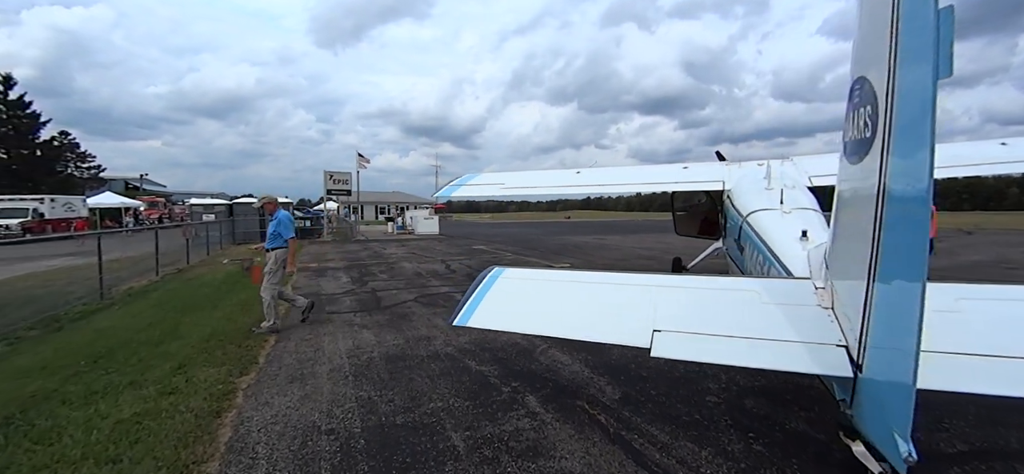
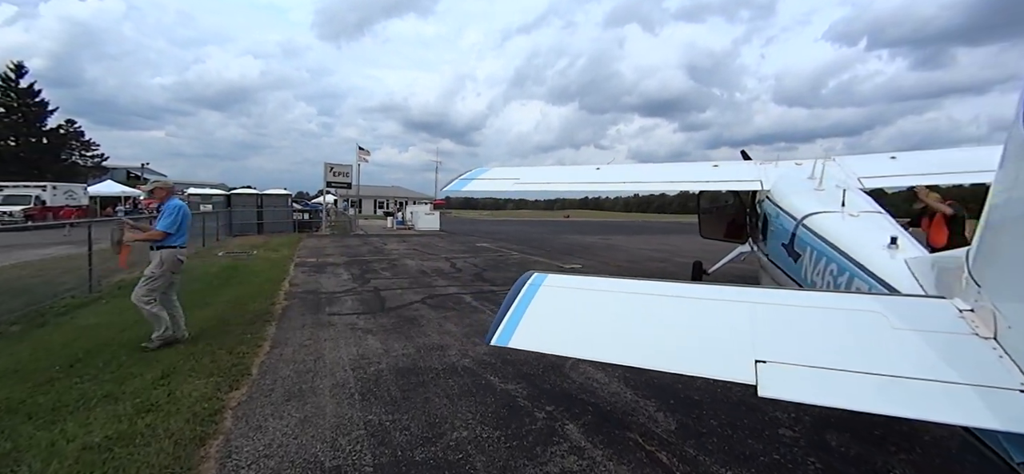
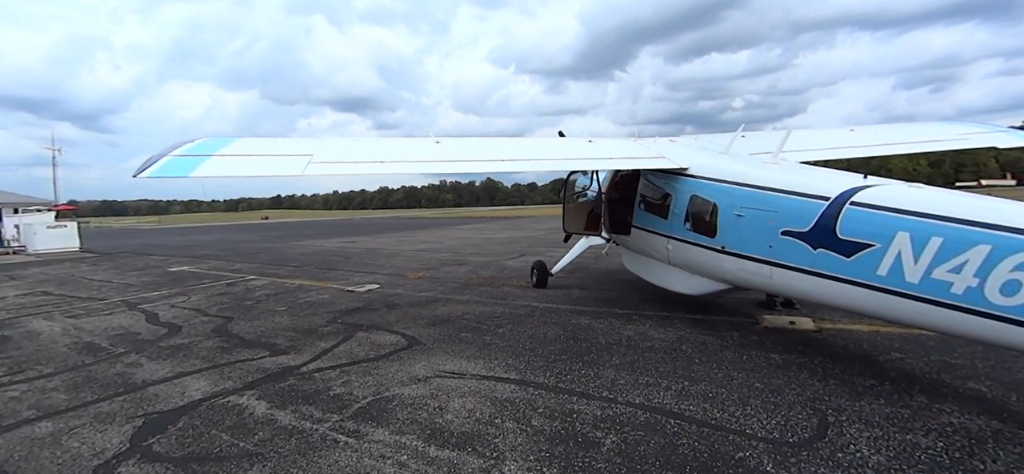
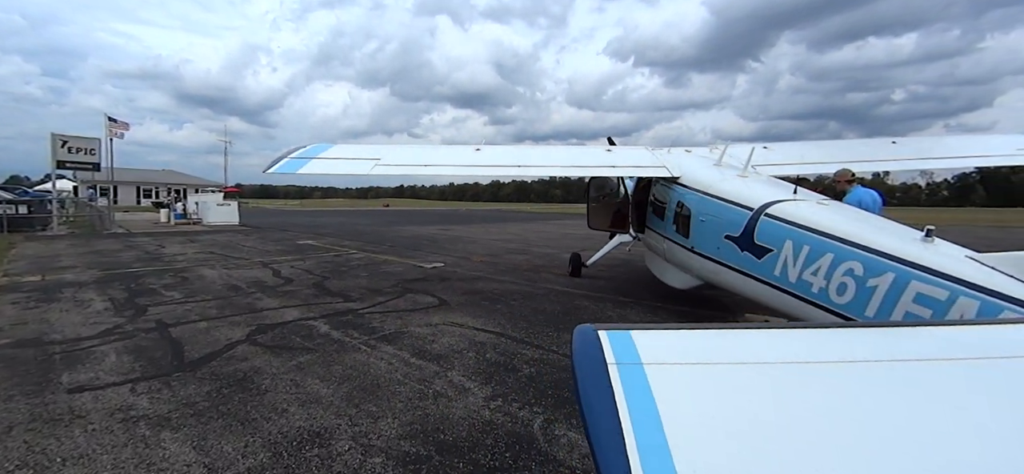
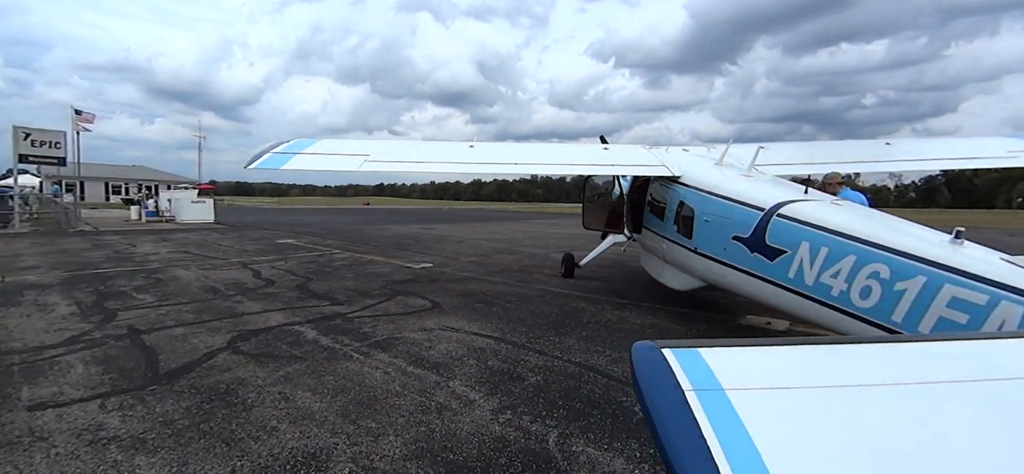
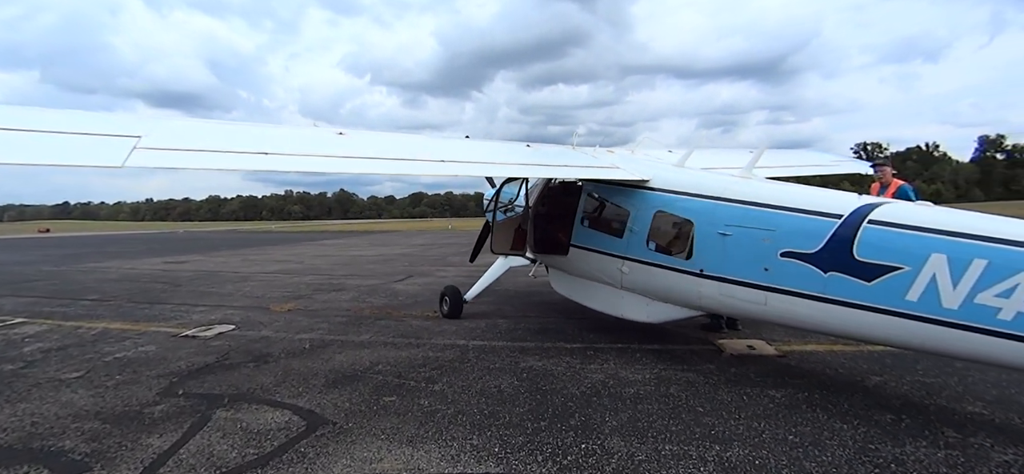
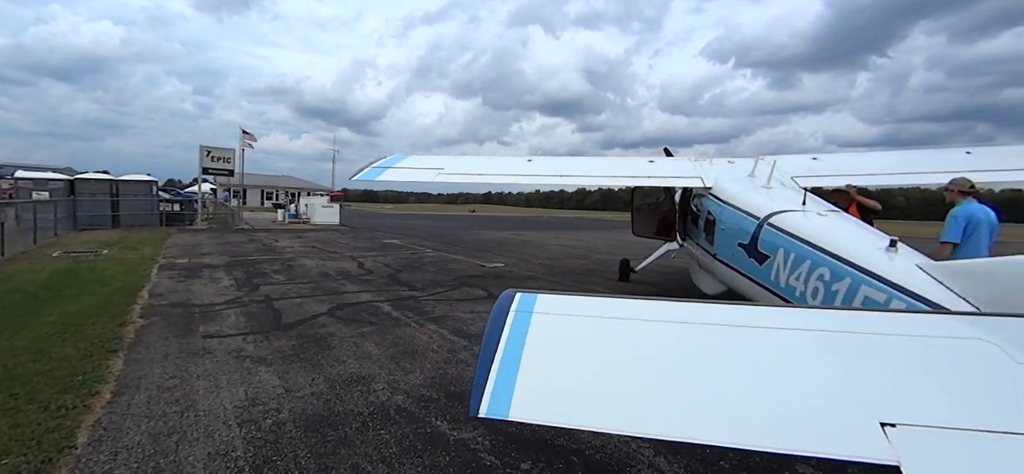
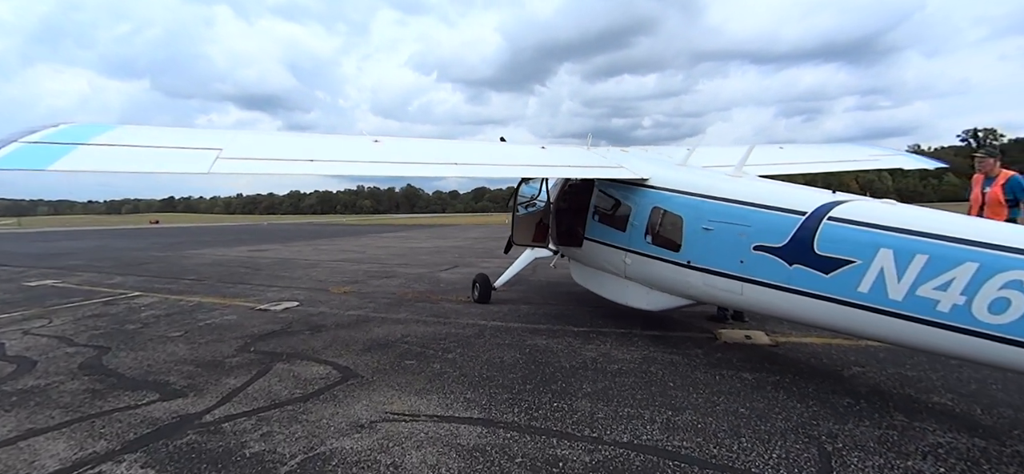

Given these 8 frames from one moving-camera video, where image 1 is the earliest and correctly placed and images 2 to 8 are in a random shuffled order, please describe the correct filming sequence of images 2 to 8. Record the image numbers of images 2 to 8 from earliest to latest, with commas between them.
2, 7, 4, 5, 3, 8, 6
